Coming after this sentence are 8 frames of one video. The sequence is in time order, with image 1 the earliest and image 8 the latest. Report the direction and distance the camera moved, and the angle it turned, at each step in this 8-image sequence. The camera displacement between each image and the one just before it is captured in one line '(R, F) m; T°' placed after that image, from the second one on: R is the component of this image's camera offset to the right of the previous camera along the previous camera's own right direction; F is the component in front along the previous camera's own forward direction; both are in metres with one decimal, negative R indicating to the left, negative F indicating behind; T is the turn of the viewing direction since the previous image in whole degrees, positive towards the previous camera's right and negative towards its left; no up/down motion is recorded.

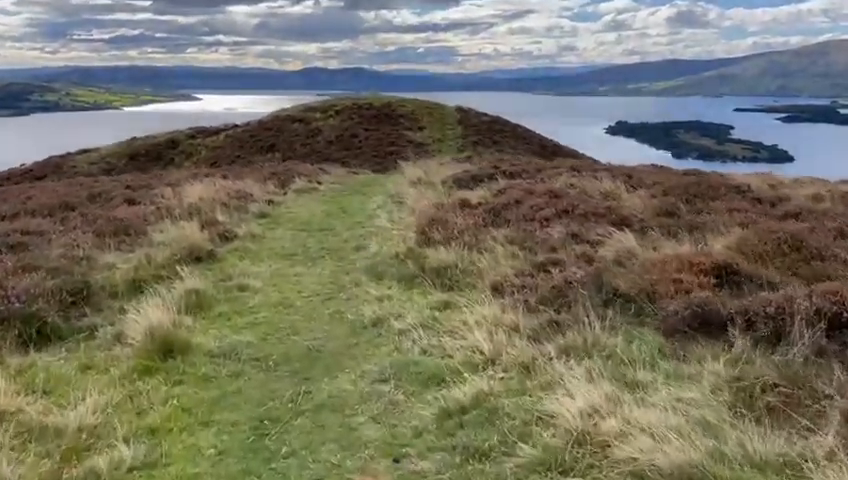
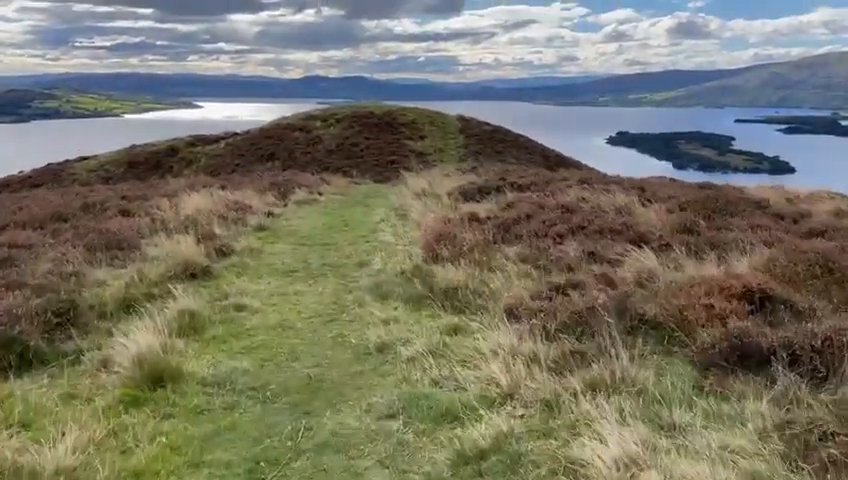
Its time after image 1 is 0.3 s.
(-0.1, +0.6) m; 0°
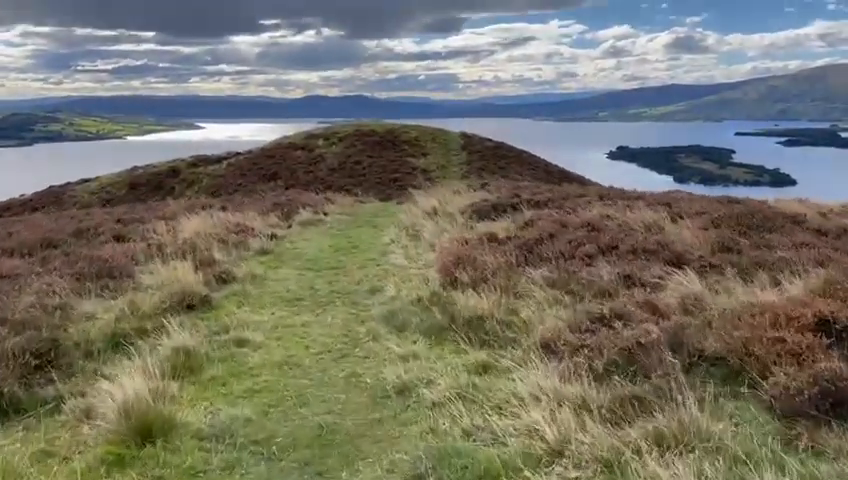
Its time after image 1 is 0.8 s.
(-0.2, +1.0) m; 0°
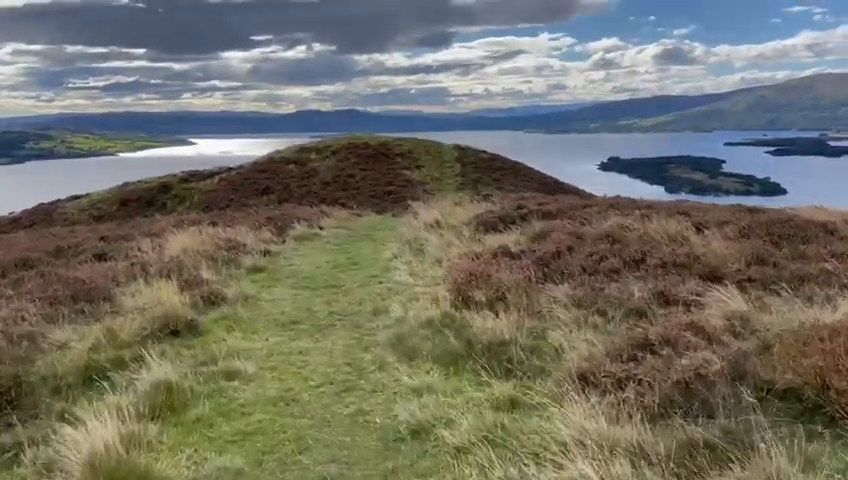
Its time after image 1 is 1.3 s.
(-0.2, +1.0) m; +1°
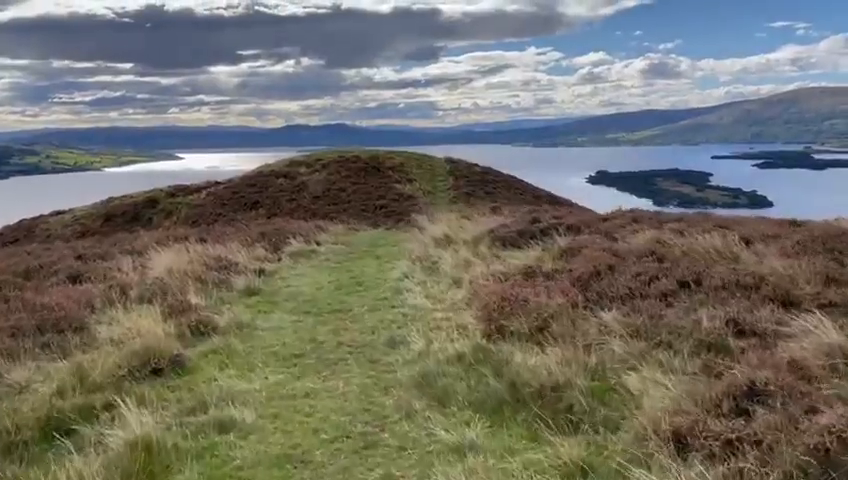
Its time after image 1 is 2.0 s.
(-0.5, +1.4) m; +1°
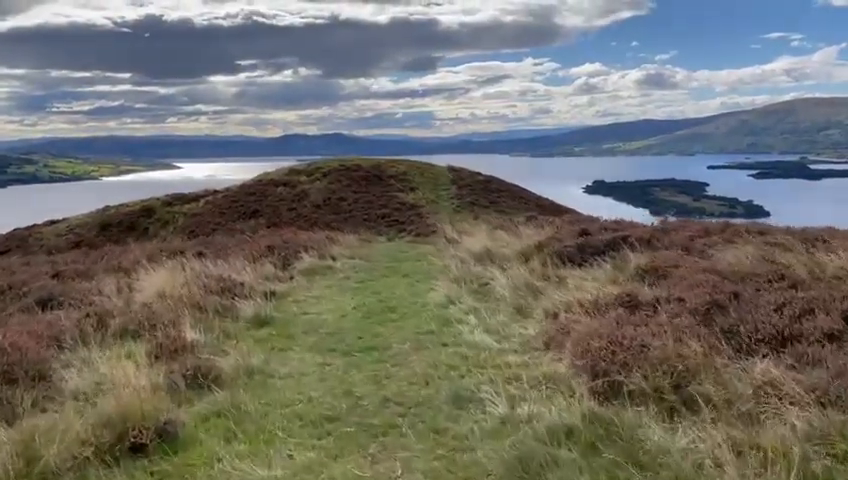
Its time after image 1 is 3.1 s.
(-0.8, +2.4) m; 0°
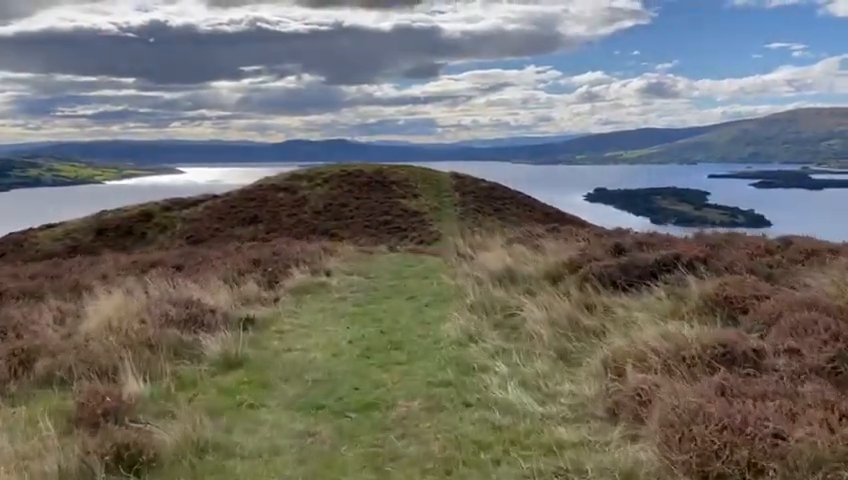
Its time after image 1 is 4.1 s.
(-0.1, +2.1) m; 0°
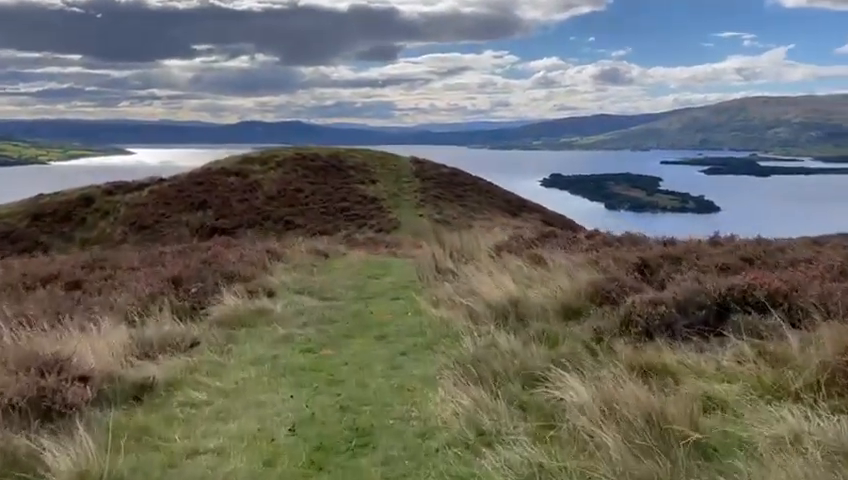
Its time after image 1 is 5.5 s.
(-0.2, +3.1) m; +4°
